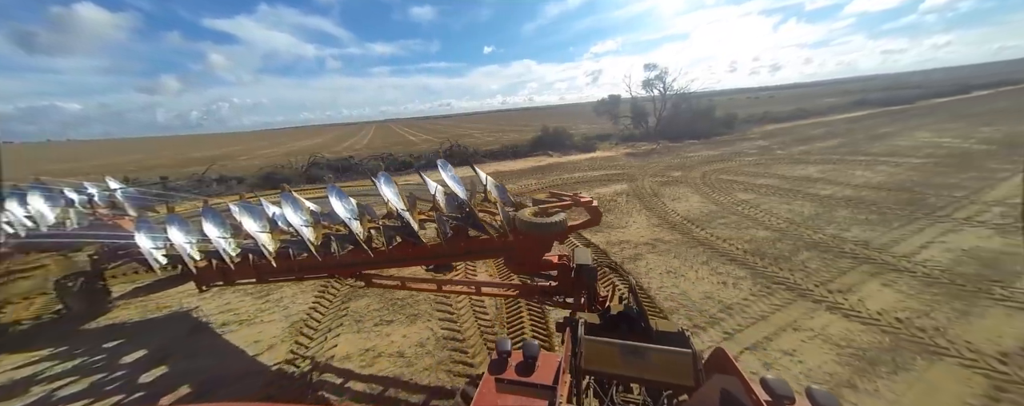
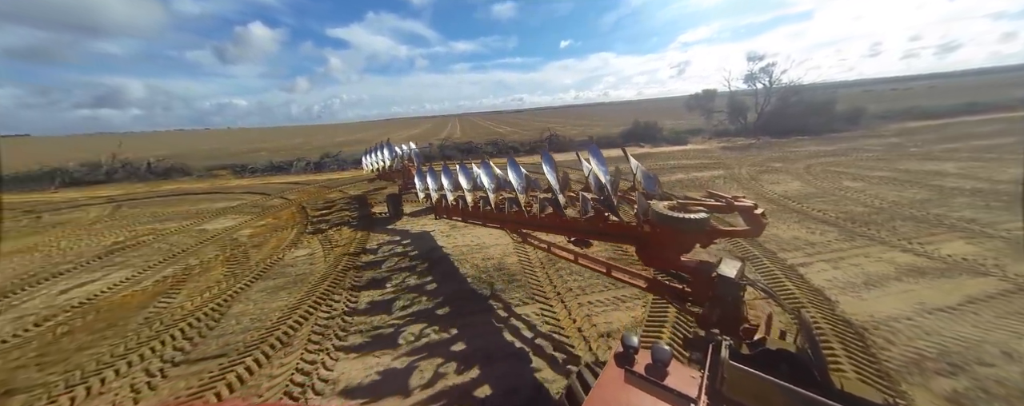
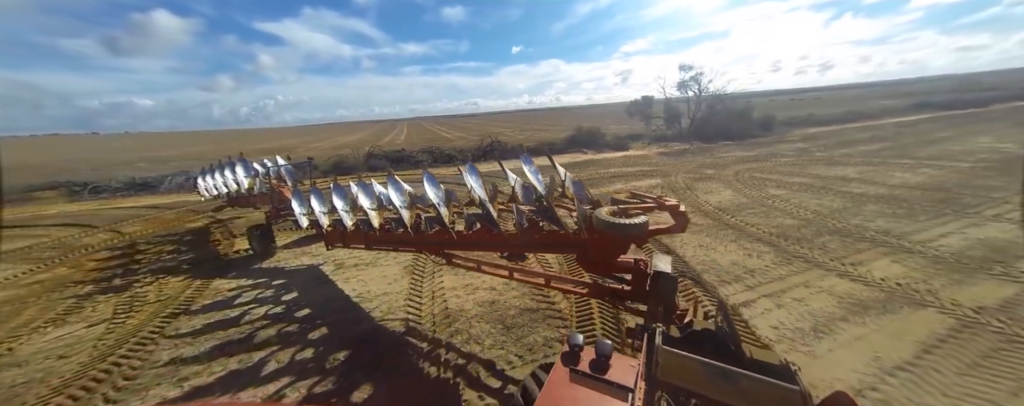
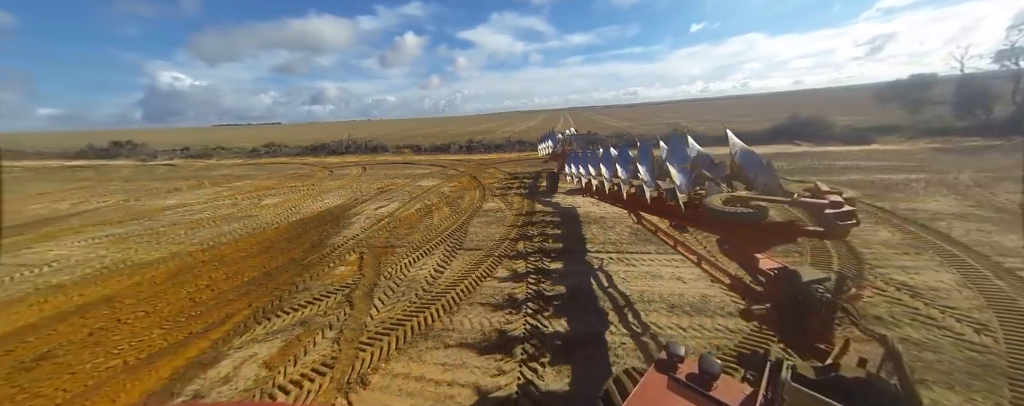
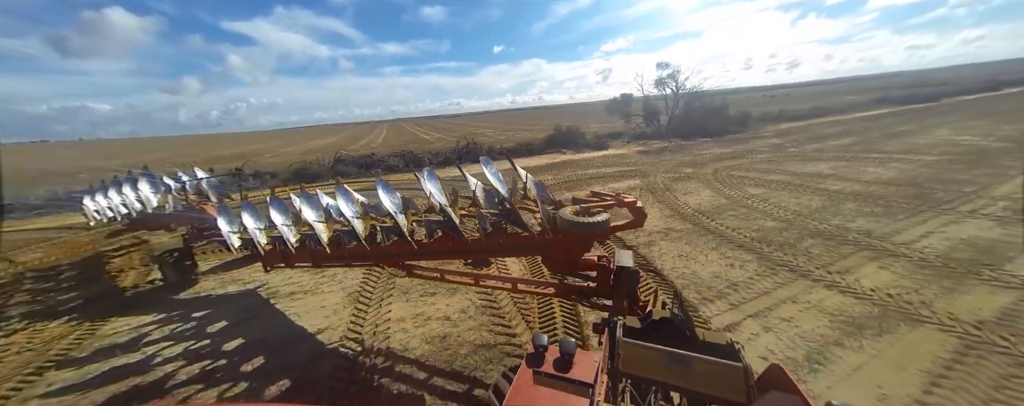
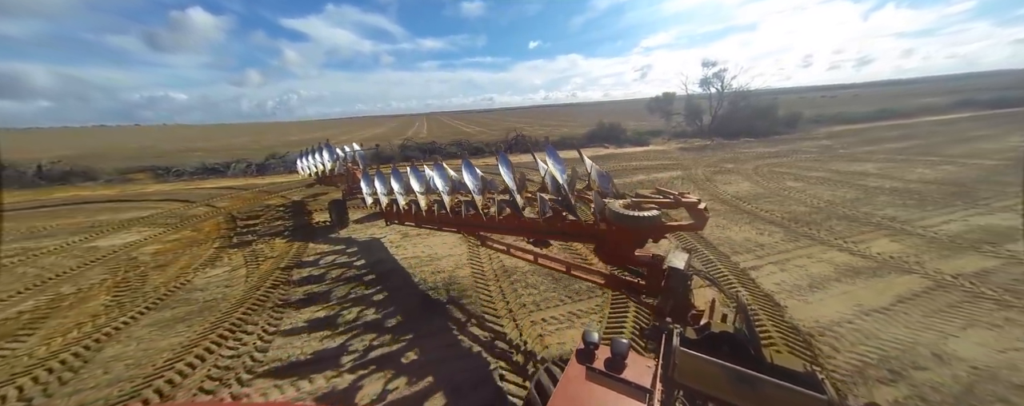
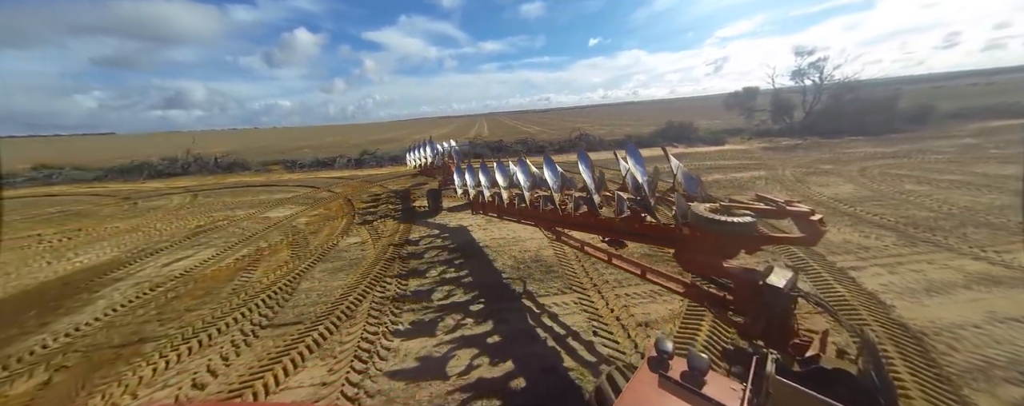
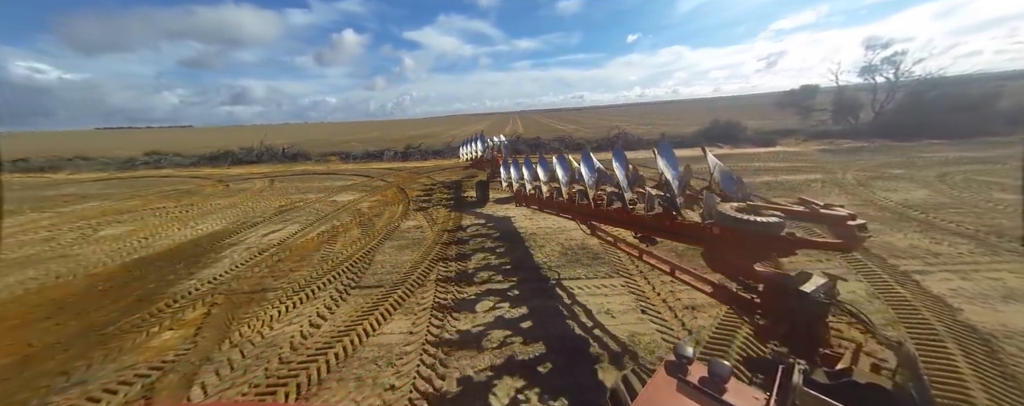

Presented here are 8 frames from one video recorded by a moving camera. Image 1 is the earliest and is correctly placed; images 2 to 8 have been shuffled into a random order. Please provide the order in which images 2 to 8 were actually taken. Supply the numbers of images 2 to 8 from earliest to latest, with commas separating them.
5, 3, 6, 2, 7, 8, 4
